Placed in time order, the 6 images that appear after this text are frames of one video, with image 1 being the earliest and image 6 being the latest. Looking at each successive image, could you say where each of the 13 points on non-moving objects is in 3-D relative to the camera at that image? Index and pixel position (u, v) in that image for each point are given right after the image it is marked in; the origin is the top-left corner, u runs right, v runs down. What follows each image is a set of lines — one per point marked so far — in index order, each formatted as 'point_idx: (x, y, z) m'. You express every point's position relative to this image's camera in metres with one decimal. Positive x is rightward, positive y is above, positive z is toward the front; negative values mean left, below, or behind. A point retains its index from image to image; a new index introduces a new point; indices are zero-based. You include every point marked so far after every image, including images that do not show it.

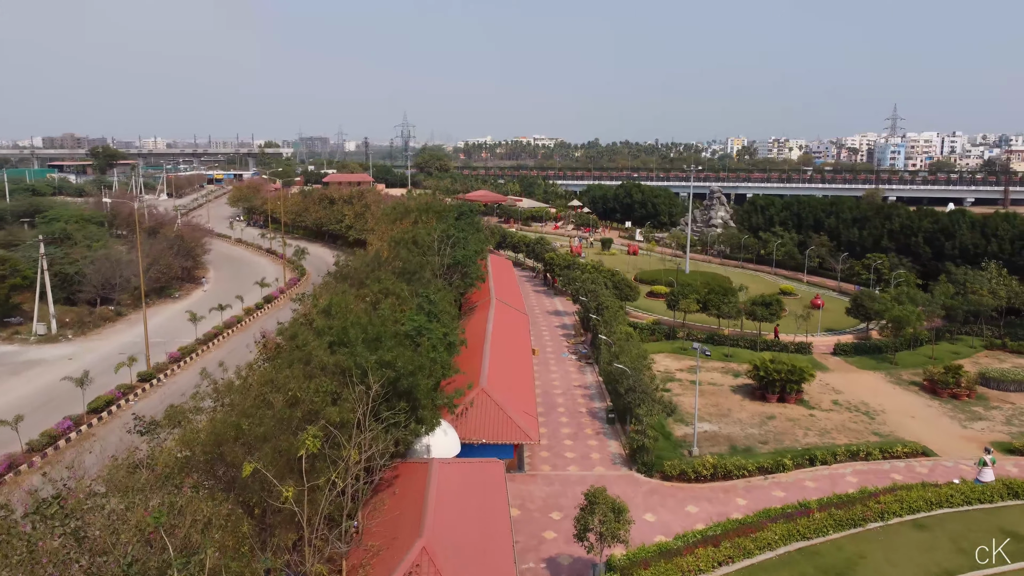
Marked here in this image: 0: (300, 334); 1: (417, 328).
0: (-5.1, -1.1, +16.1) m
1: (-2.4, -1.0, +16.7) m
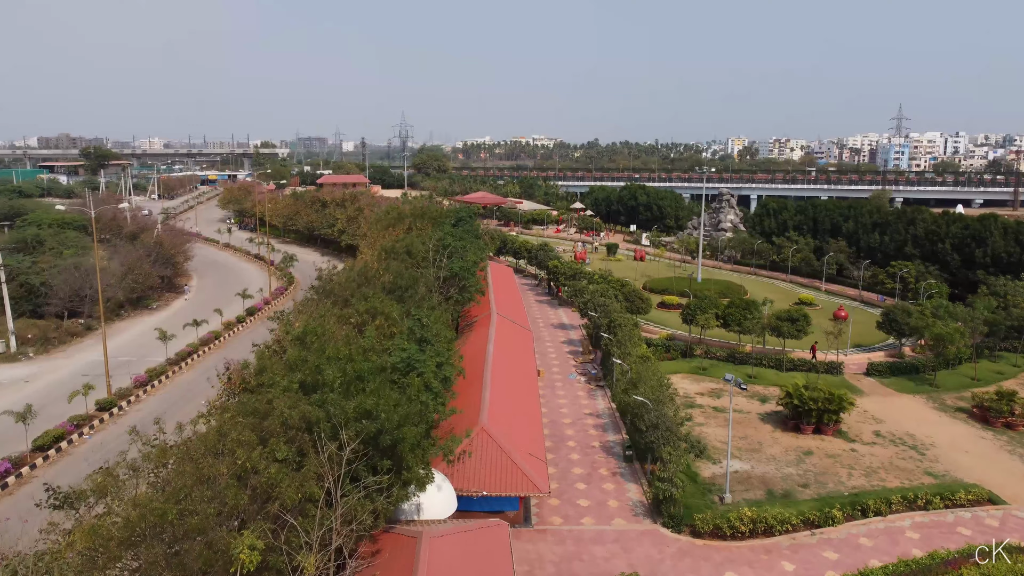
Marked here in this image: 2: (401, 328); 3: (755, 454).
0: (-5.0, -1.6, +13.7) m
1: (-2.2, -1.5, +14.3) m
2: (-2.9, -1.0, +17.2) m
3: (+6.8, -4.6, +18.6) m
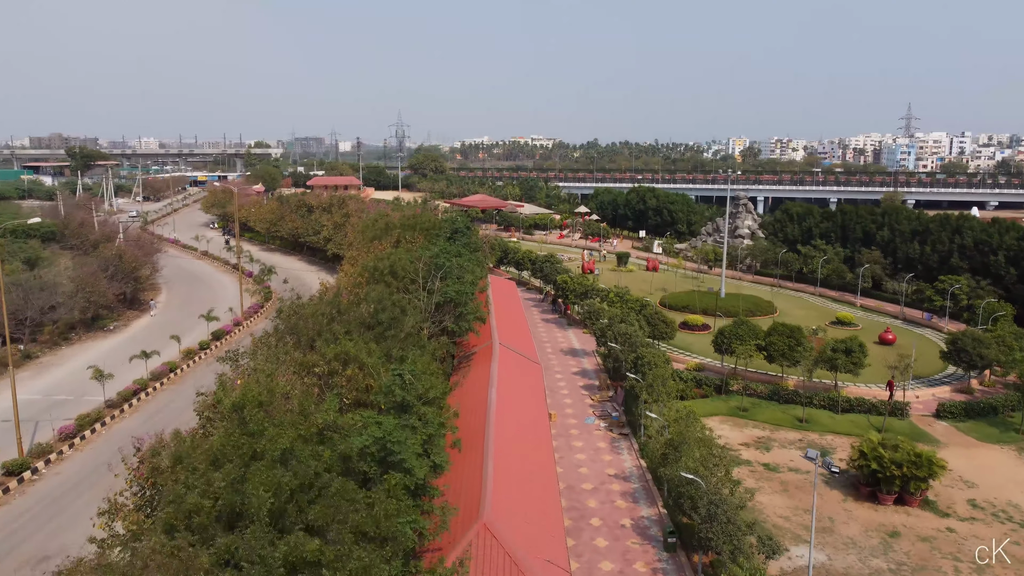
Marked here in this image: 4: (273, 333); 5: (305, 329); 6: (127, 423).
0: (-4.8, -2.5, +9.8) m
1: (-2.0, -2.4, +10.3) m
2: (-2.7, -1.9, +13.2) m
3: (+7.0, -5.5, +14.7) m
4: (-6.0, -1.2, +16.7) m
5: (-4.9, -1.0, +15.9) m
6: (-11.3, -4.0, +19.6) m
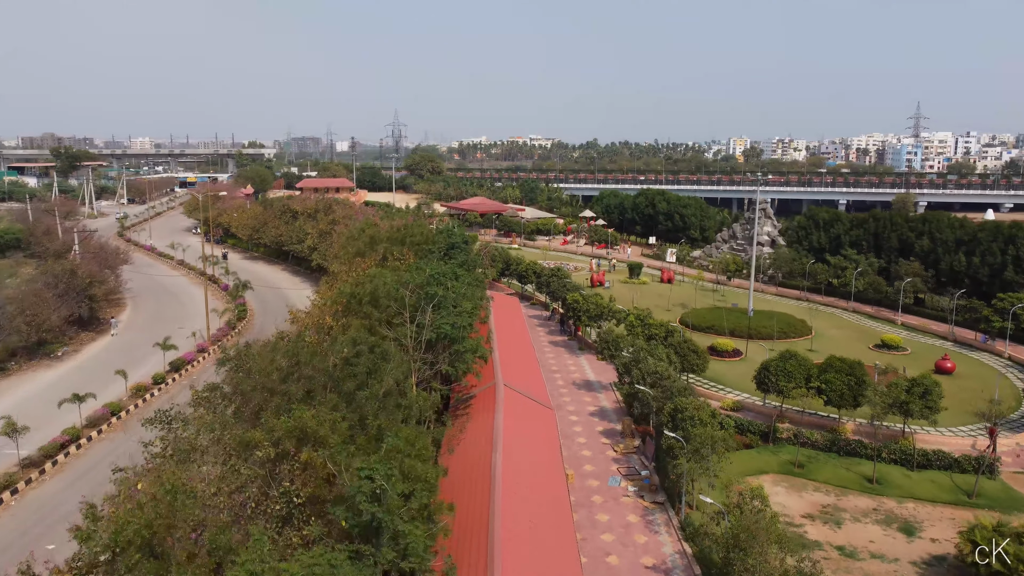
0: (-4.5, -3.3, +6.1) m
1: (-1.8, -3.2, +6.6) m
2: (-2.4, -2.7, +9.5) m
3: (+7.2, -6.3, +11.0) m
4: (-5.8, -2.0, +13.0) m
5: (-4.7, -1.8, +12.2) m
6: (-11.1, -4.8, +15.9) m
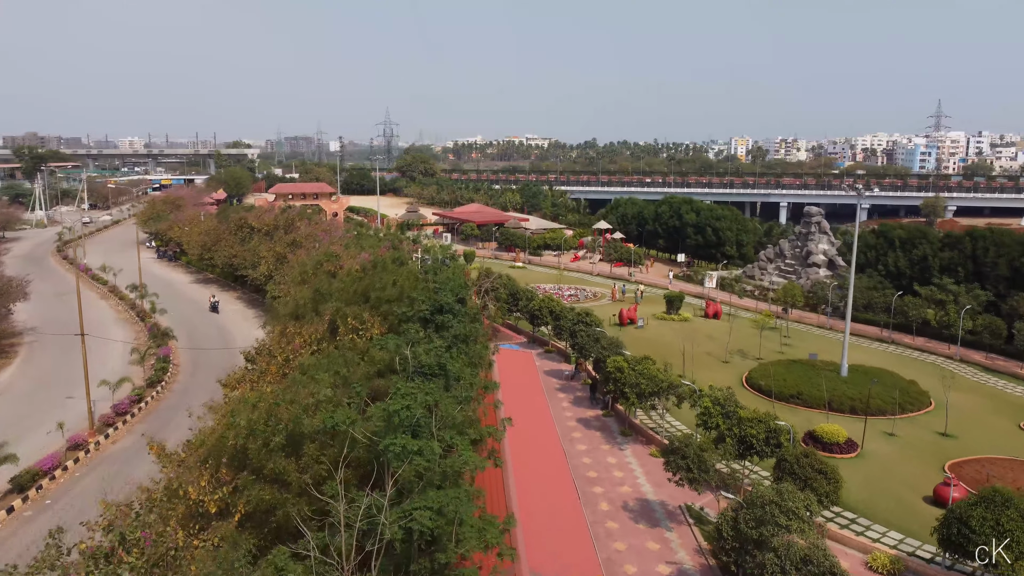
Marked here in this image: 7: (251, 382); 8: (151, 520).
0: (-3.9, -5.1, -2.1) m
1: (-1.2, -5.0, -1.5) m
2: (-1.8, -4.5, +1.4) m
3: (+7.8, -8.1, +3.0) m
4: (-5.2, -3.8, +4.8) m
5: (-4.1, -3.6, +4.1) m
6: (-10.6, -6.6, +7.7) m
7: (-5.1, -1.7, +12.8) m
8: (-4.6, -2.8, +8.2) m
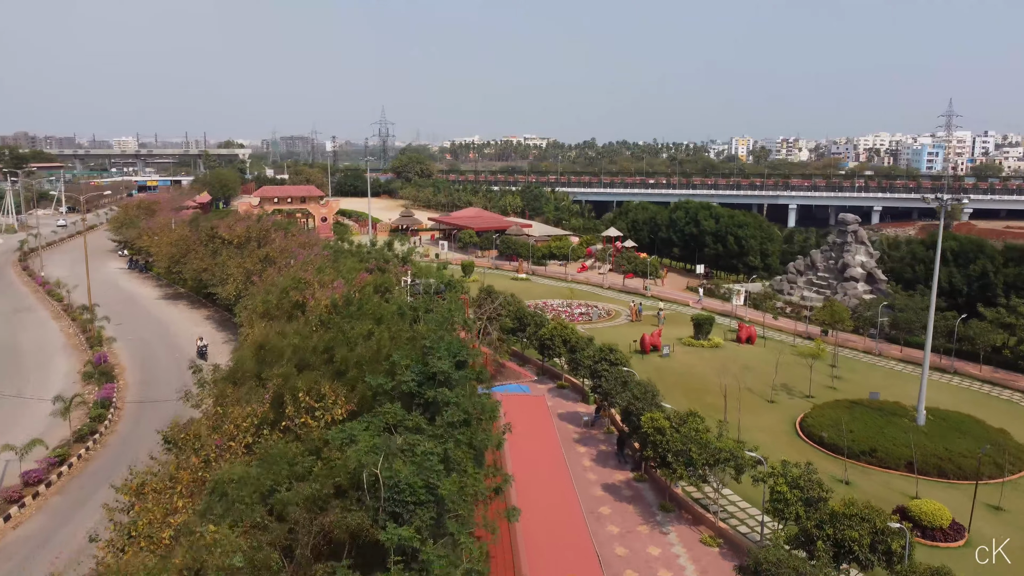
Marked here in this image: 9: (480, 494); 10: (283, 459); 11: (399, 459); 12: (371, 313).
0: (-3.6, -6.0, -6.1) m
1: (-0.8, -5.9, -5.5) m
2: (-1.5, -5.4, -2.6) m
3: (+8.1, -9.0, -1.0) m
4: (-4.9, -4.7, +0.8) m
5: (-3.8, -4.5, 0.0) m
6: (-10.2, -7.5, +3.7) m
7: (-4.8, -2.6, +8.8) m
8: (-4.3, -3.7, +4.1) m
9: (-0.4, -2.6, +8.2) m
10: (-2.9, -2.0, +8.6) m
11: (-1.2, -2.0, +8.0) m
12: (-2.8, -0.5, +12.9) m
